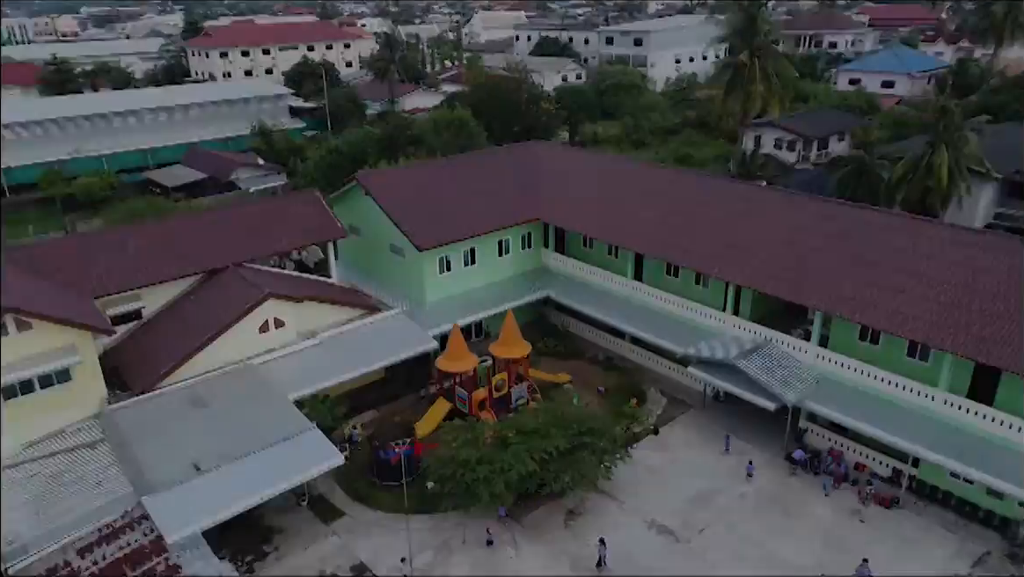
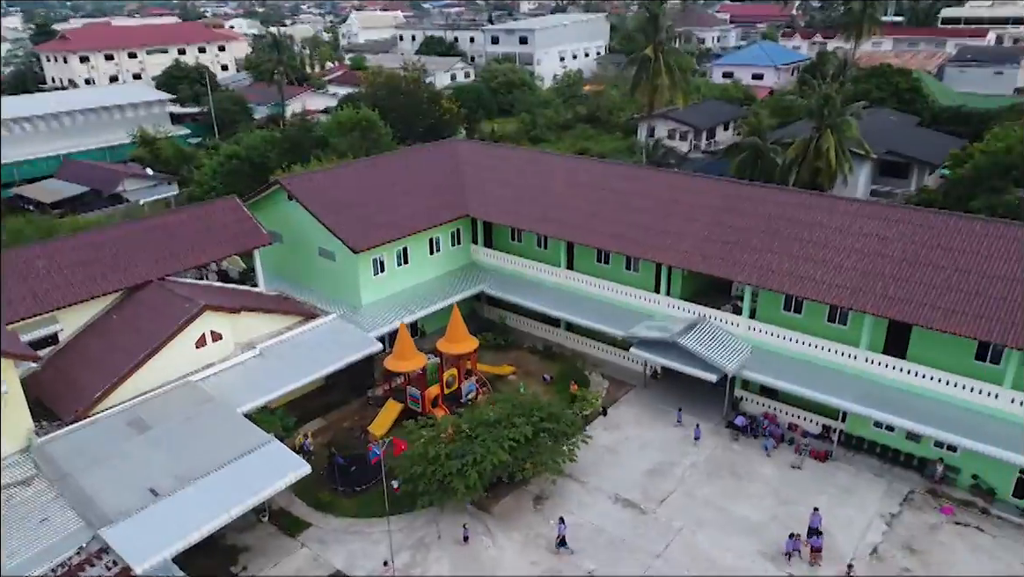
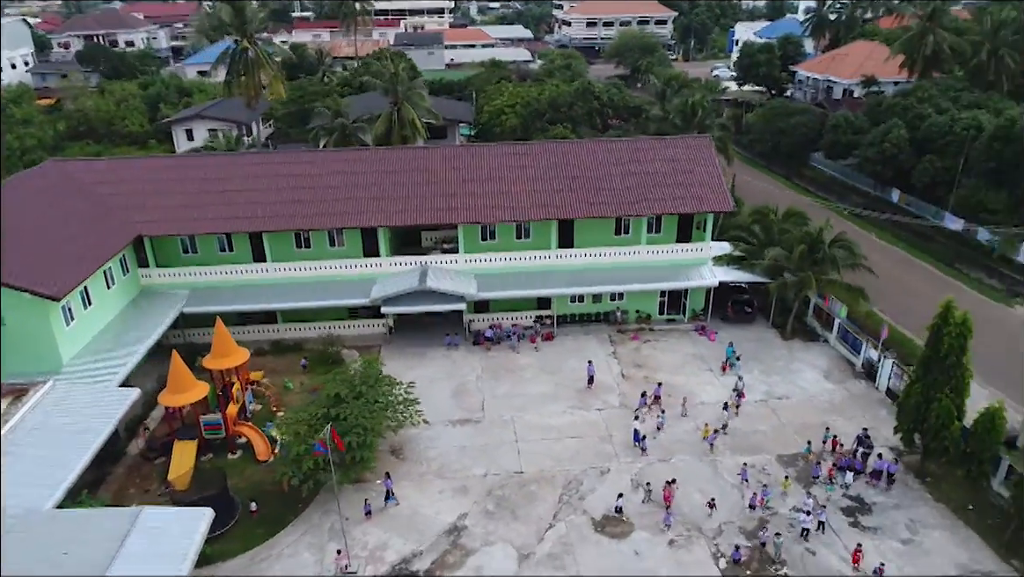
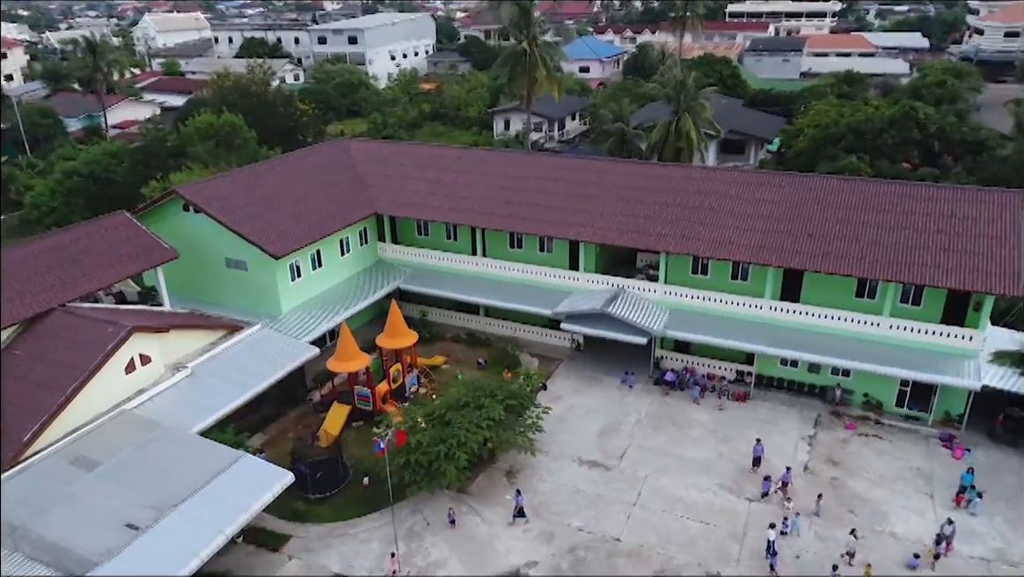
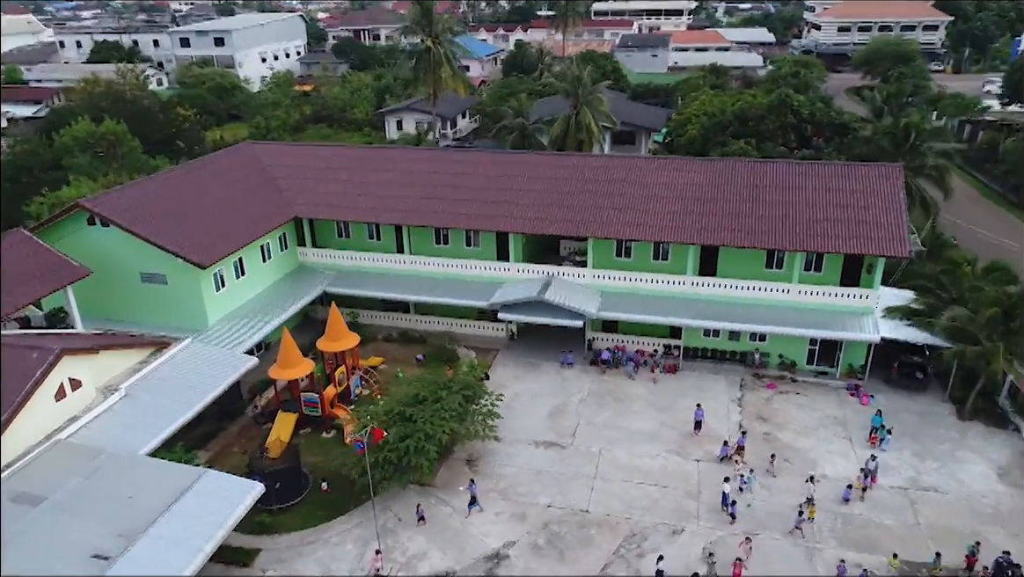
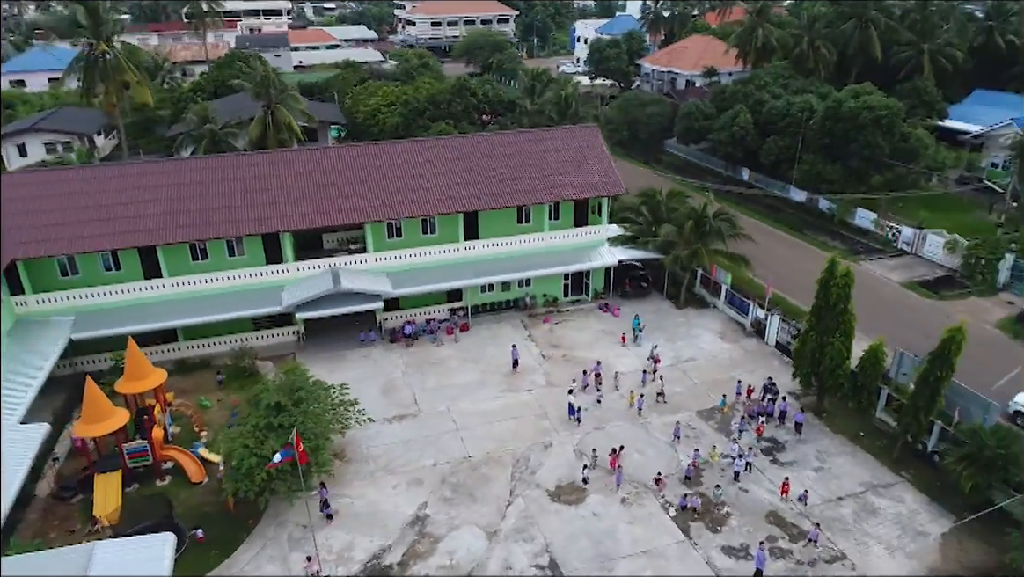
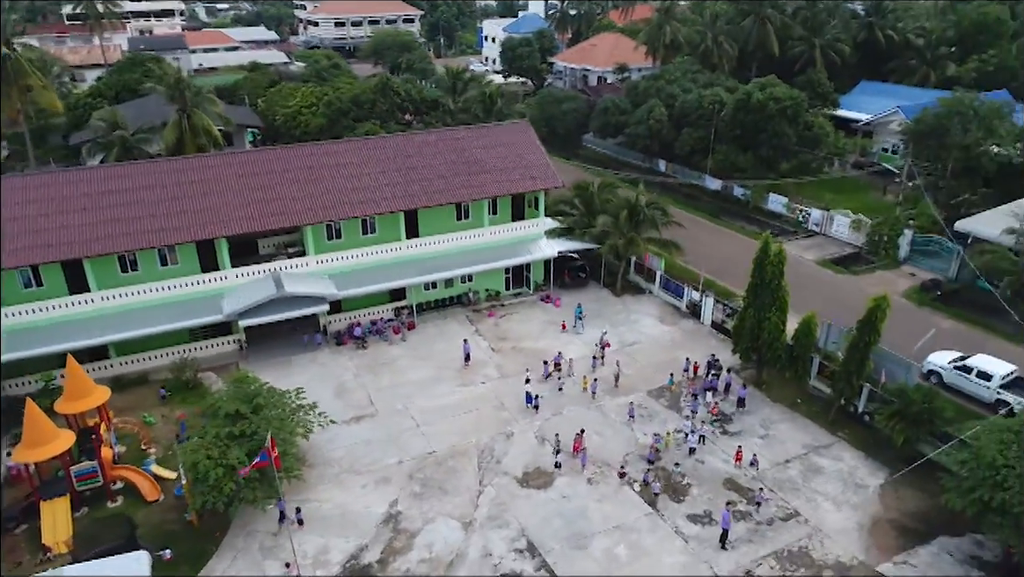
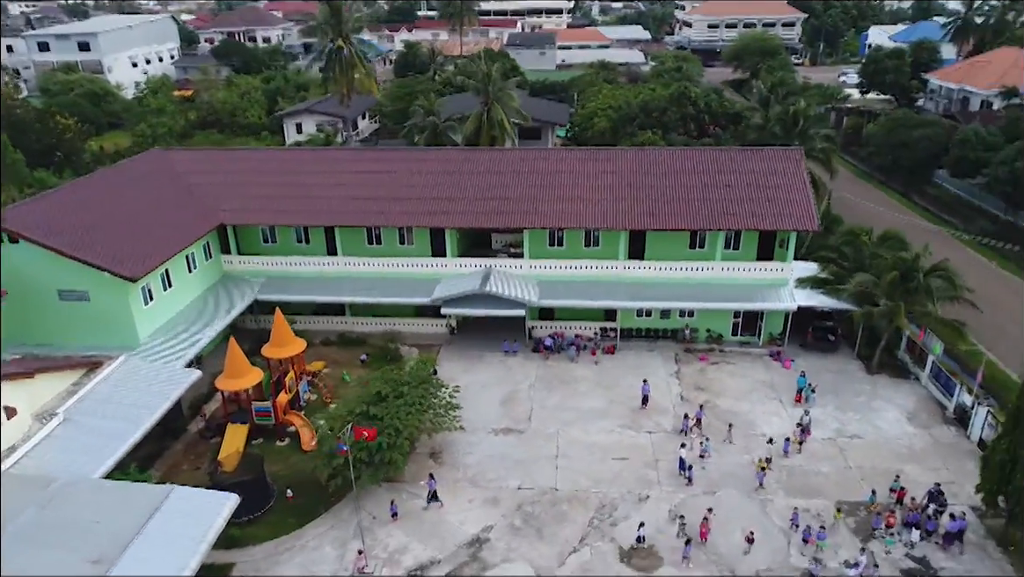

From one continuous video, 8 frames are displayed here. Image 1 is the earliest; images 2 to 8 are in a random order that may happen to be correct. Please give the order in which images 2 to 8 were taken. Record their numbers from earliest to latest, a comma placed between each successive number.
2, 4, 5, 8, 3, 6, 7
